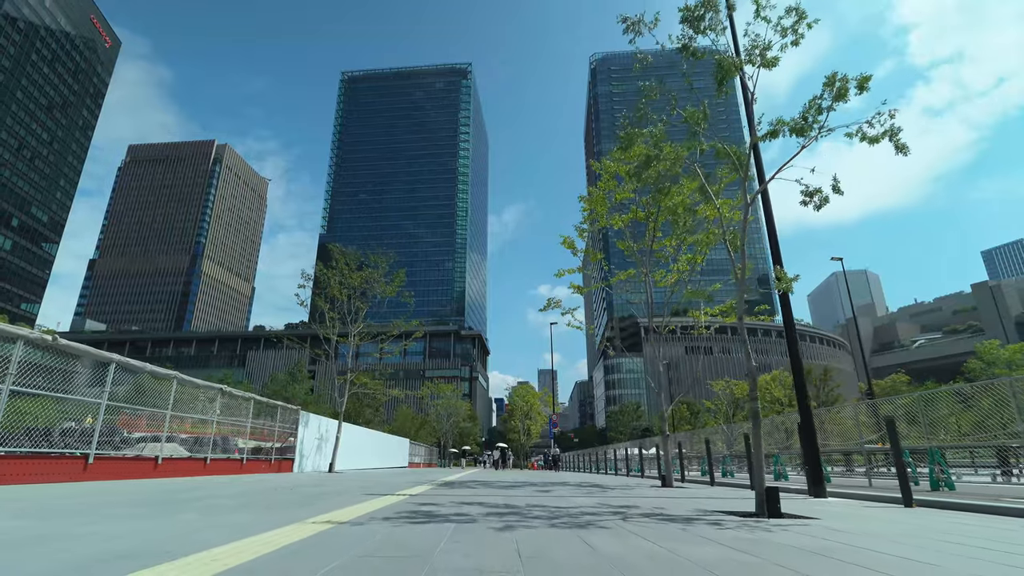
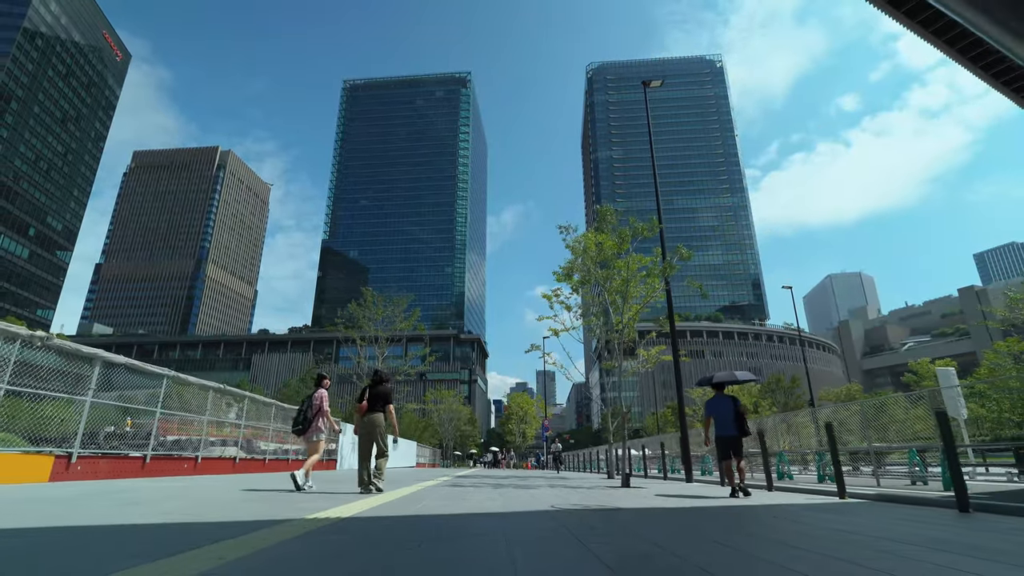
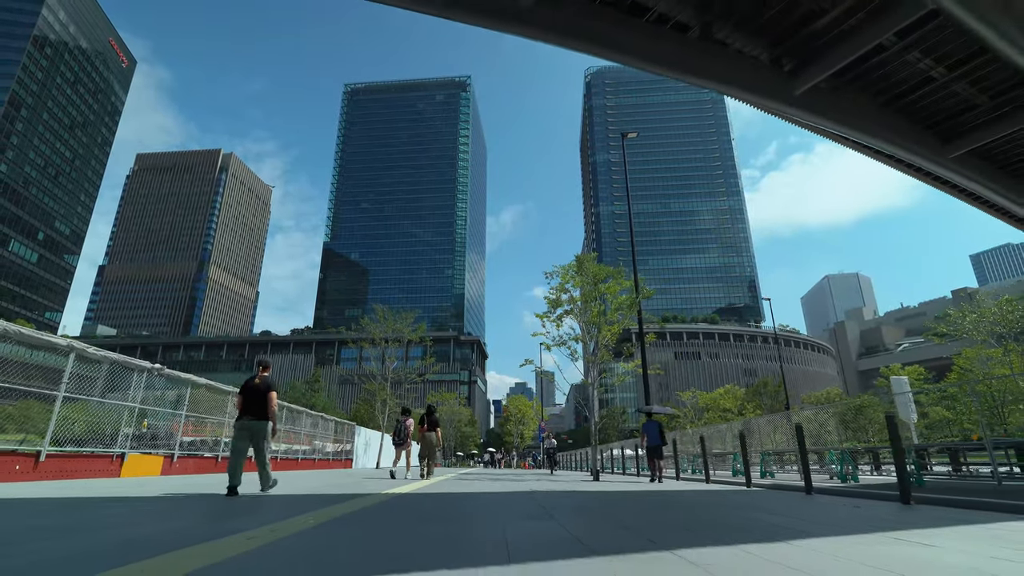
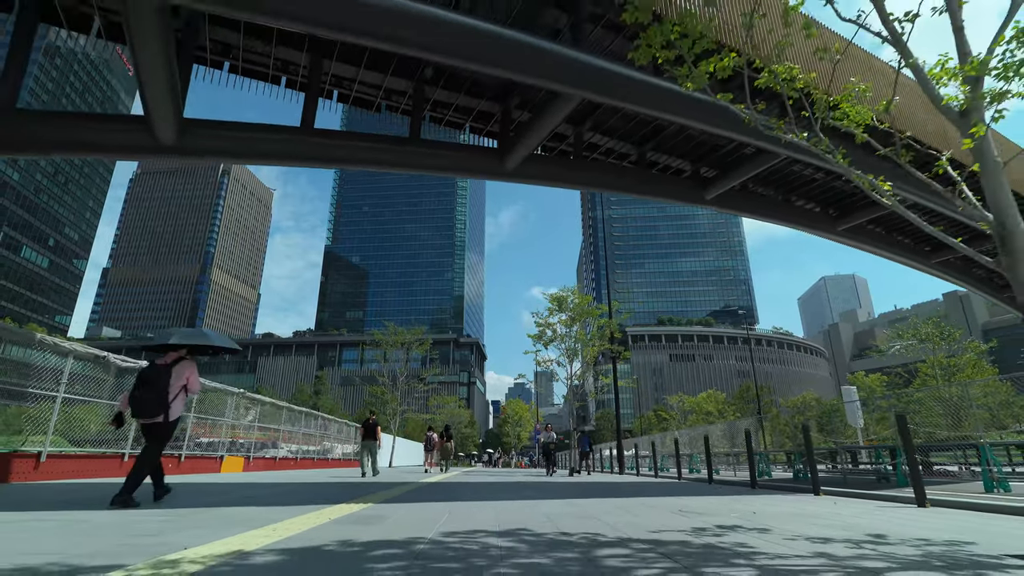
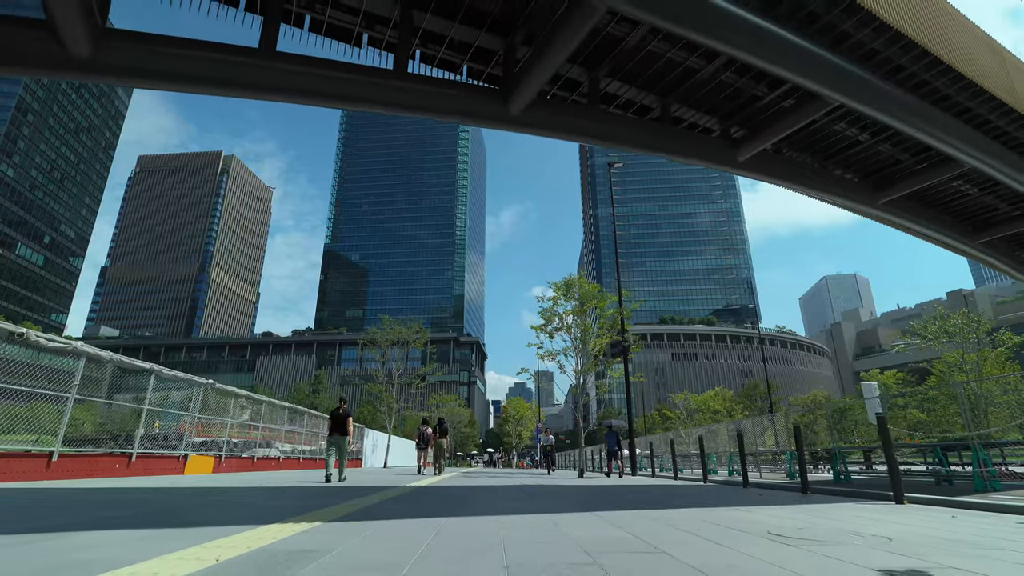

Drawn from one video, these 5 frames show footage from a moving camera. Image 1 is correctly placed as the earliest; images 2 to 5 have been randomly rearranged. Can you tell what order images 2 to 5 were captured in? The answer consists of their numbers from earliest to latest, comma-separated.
2, 3, 5, 4
